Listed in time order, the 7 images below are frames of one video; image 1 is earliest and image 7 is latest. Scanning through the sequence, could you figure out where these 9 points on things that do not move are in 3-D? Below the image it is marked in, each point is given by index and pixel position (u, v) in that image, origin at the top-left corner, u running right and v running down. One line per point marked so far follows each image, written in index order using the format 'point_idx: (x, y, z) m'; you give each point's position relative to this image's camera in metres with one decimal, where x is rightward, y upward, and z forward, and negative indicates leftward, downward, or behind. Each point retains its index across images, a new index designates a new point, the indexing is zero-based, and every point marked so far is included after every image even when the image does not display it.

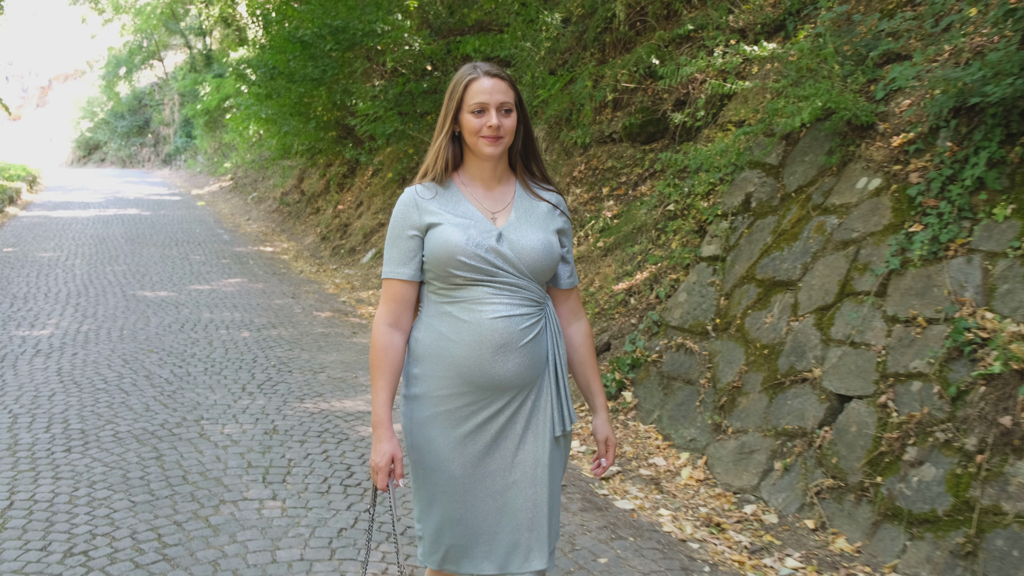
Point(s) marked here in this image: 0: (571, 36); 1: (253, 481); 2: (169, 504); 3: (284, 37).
0: (+0.6, +2.7, +8.5) m
1: (-1.3, -1.0, +4.1) m
2: (-1.6, -1.0, +3.8) m
3: (-2.9, +3.3, +10.3) m
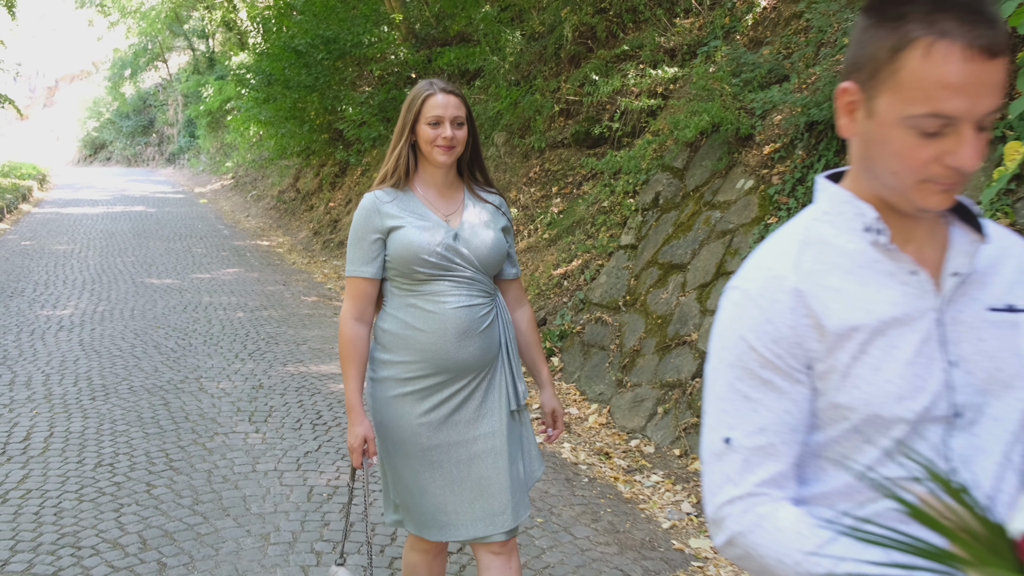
0: (+0.3, +2.8, +9.6) m
1: (-1.7, -0.8, +5.2) m
2: (-2.1, -0.9, +4.9) m
3: (-3.3, +3.5, +11.4) m
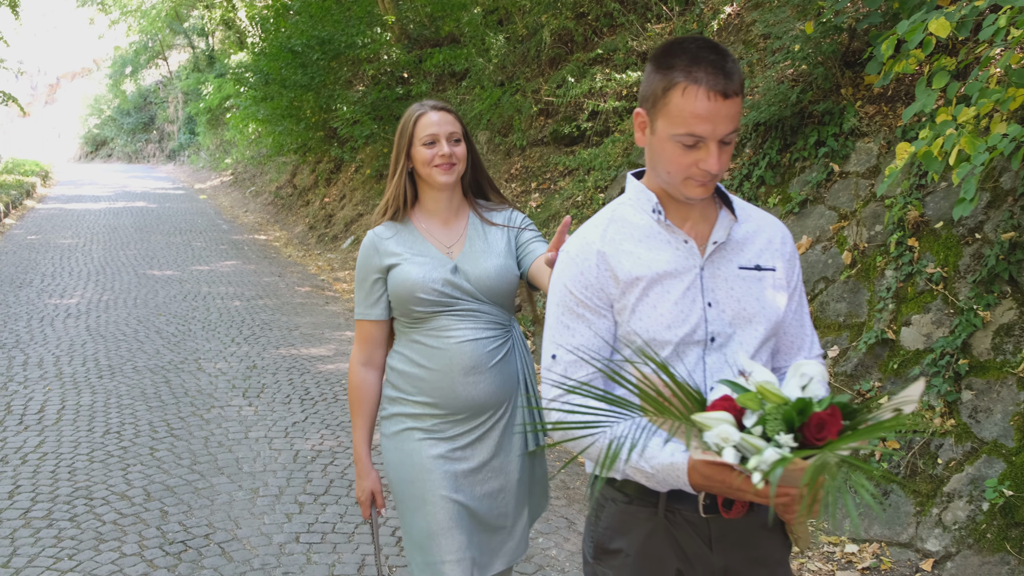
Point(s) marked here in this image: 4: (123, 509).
0: (0.0, +2.9, +10.0) m
1: (-2.0, -0.8, +5.6) m
2: (-2.3, -0.8, +5.4) m
3: (-3.5, +3.6, +11.8) m
4: (-1.9, -1.1, +3.9) m
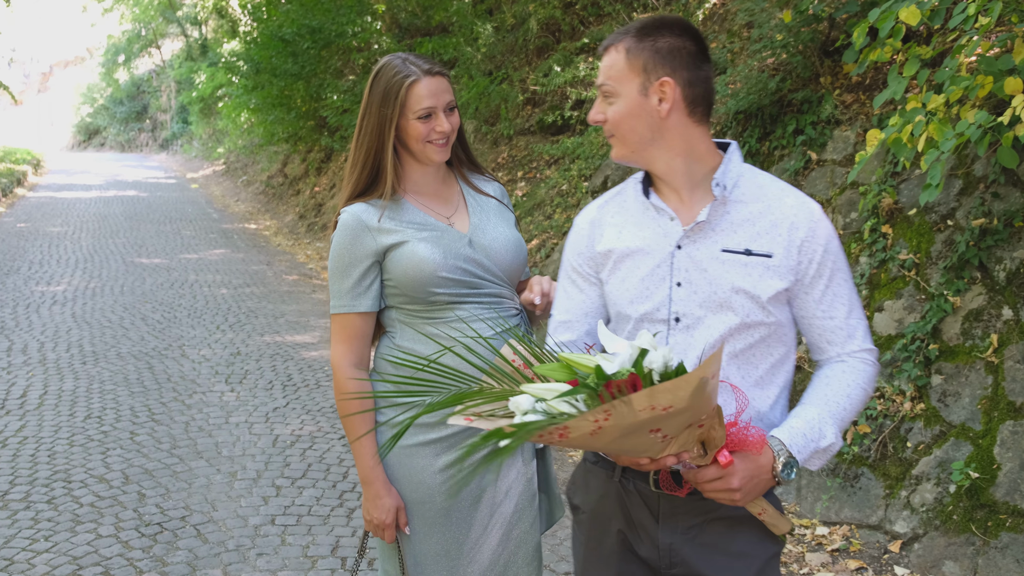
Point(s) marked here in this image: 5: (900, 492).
0: (-0.1, +3.1, +10.0) m
1: (-2.1, -0.7, +5.7) m
2: (-2.4, -0.7, +5.4) m
3: (-3.6, +3.7, +11.8) m
4: (-2.0, -1.0, +4.0) m
5: (+1.8, -0.9, +3.7) m
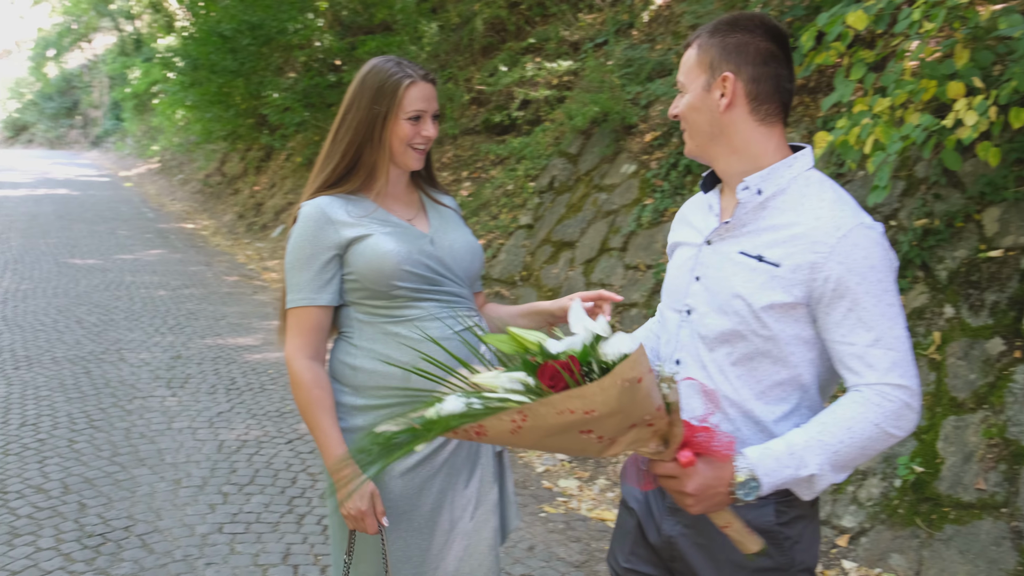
0: (-0.8, +3.1, +10.0) m
1: (-2.4, -0.7, +5.5) m
2: (-2.7, -0.7, +5.2) m
3: (-4.4, +3.7, +11.5) m
4: (-2.3, -1.0, +3.7) m
5: (+1.6, -0.9, +3.8) m
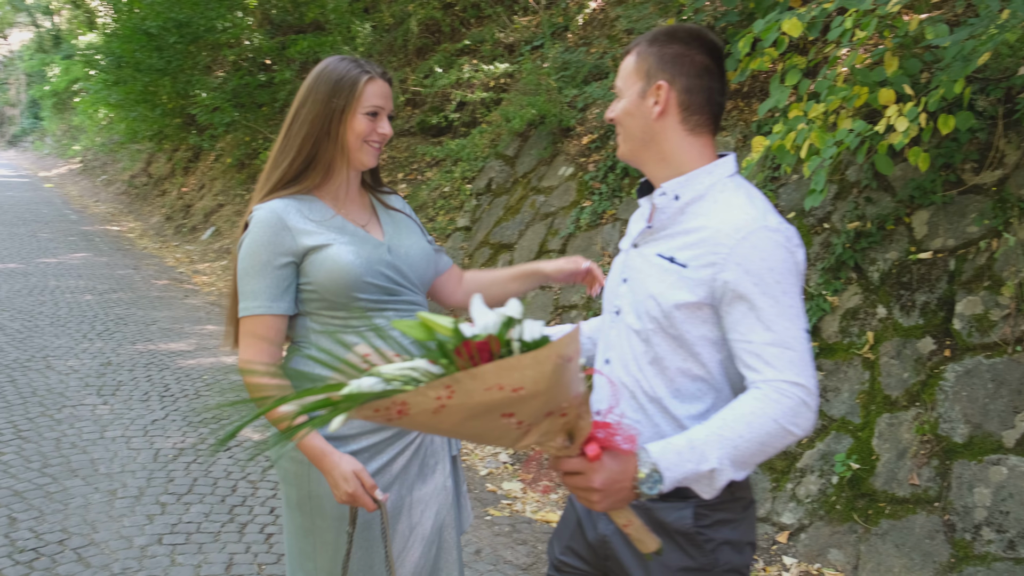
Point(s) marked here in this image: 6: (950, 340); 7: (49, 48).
0: (-1.6, +3.0, +9.8) m
1: (-2.8, -0.7, +5.2) m
2: (-3.1, -0.8, +4.9) m
3: (-5.4, +3.6, +11.0) m
4: (-2.5, -1.1, +3.5) m
5: (+1.3, -0.9, +3.8) m
6: (+2.0, -0.2, +3.6) m
7: (-12.0, +6.2, +20.2) m
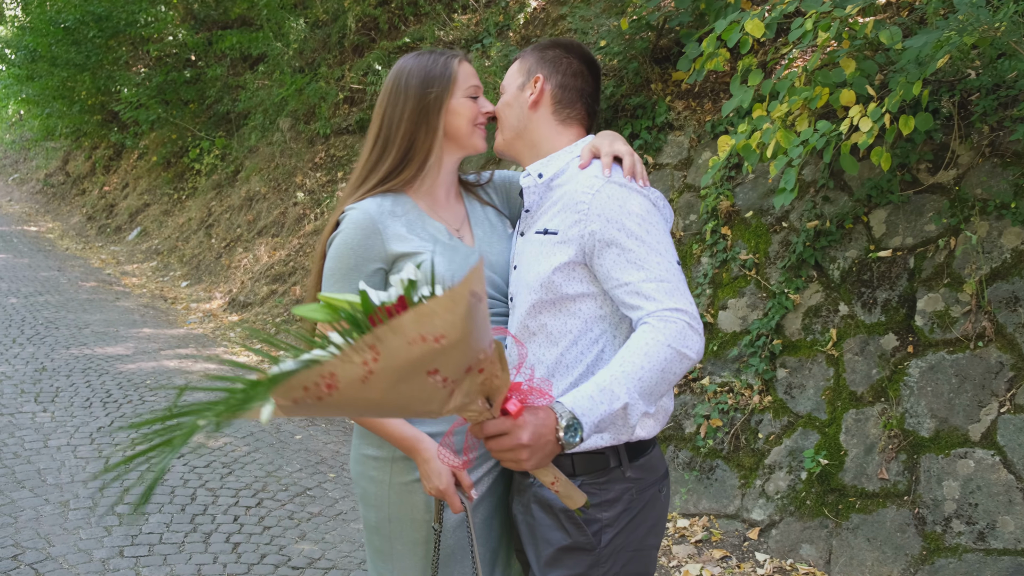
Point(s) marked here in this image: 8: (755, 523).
0: (-2.3, +3.0, +9.6) m
1: (-3.0, -0.9, +4.9) m
2: (-3.3, -0.9, +4.6) m
3: (-6.2, +3.5, +10.4) m
4: (-2.6, -1.2, +3.2) m
5: (+1.2, -0.9, +3.9) m
6: (+1.8, -0.2, +3.7) m
7: (-13.6, +5.9, +19.0) m
8: (+1.2, -1.1, +3.8) m
